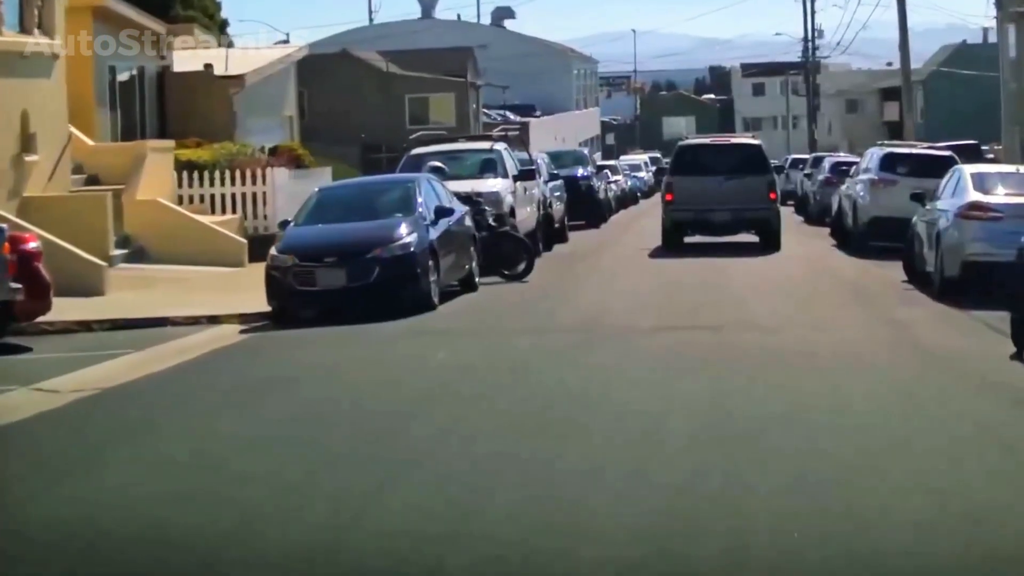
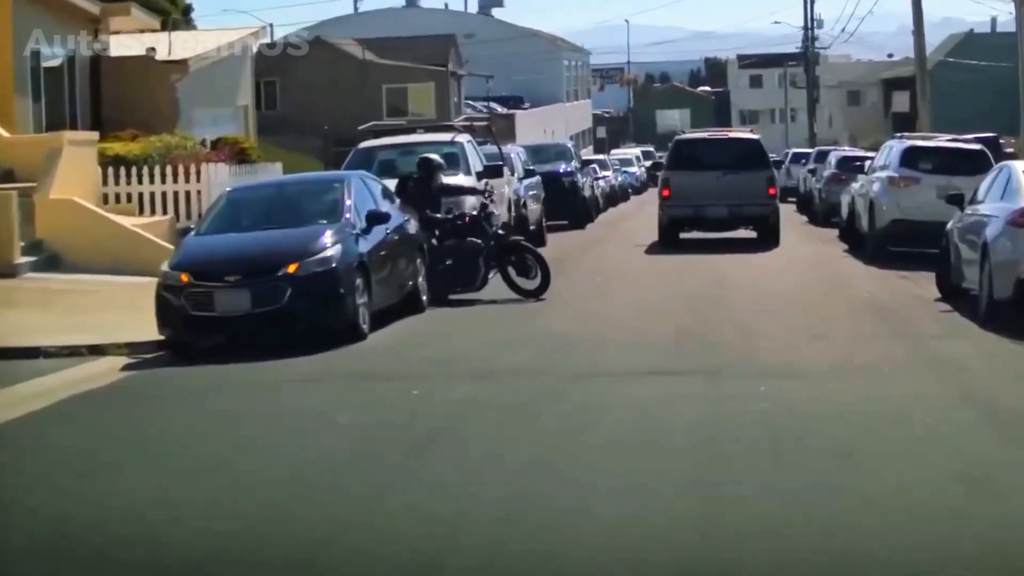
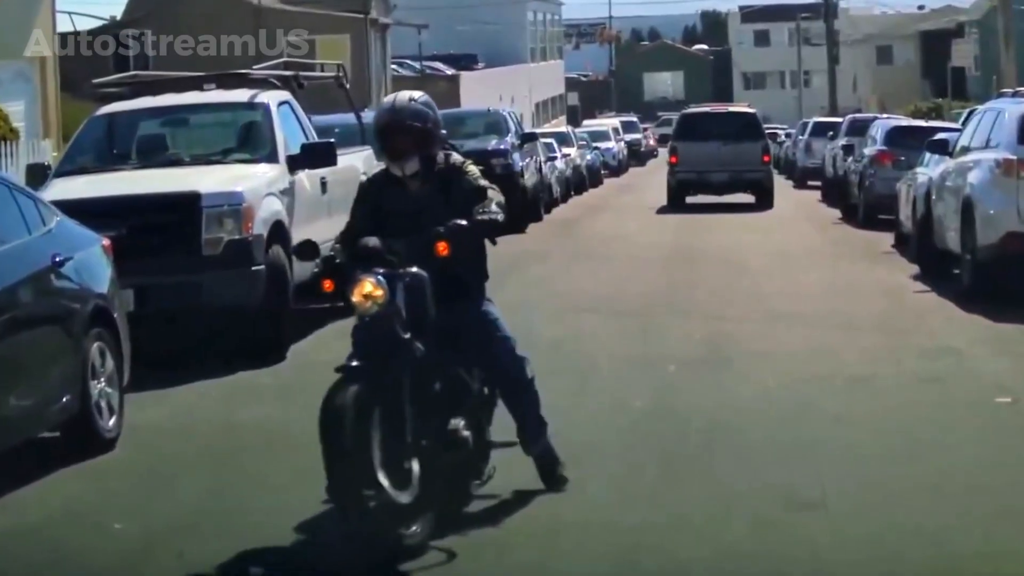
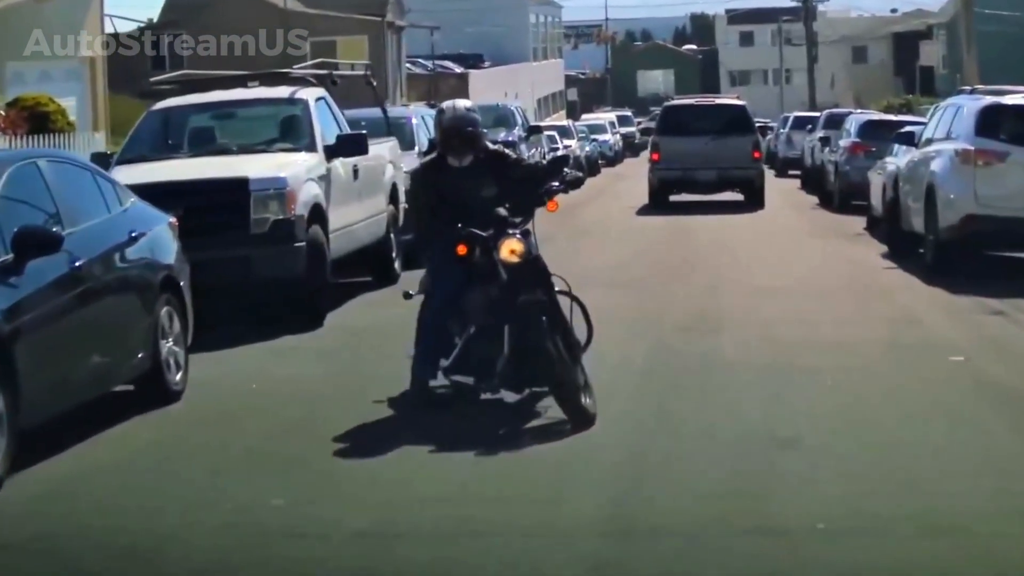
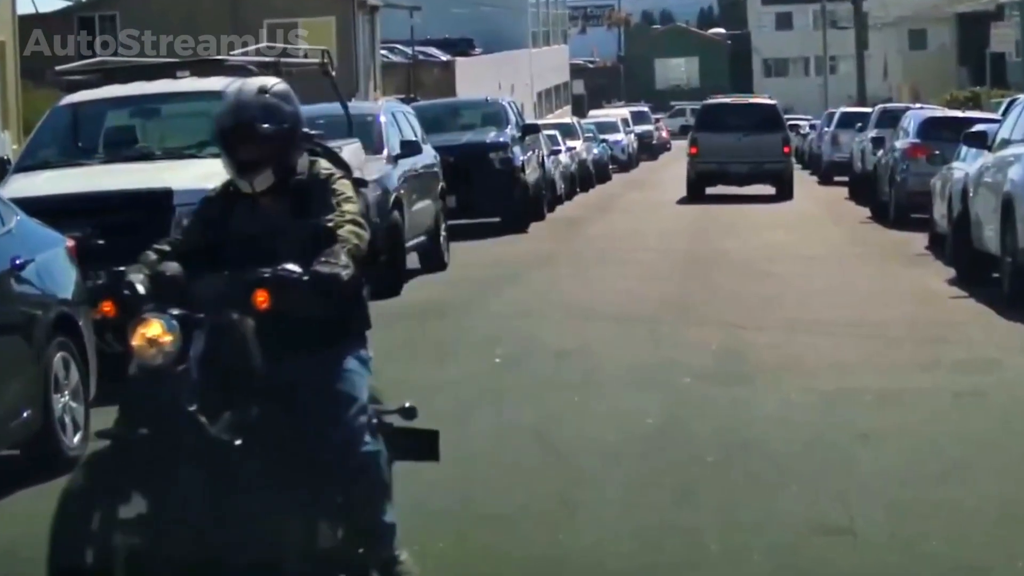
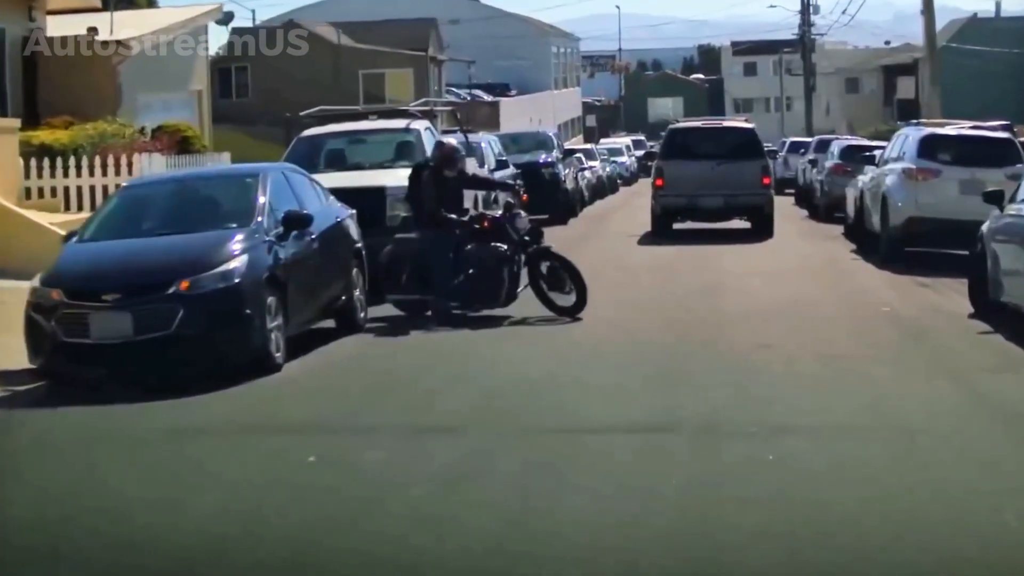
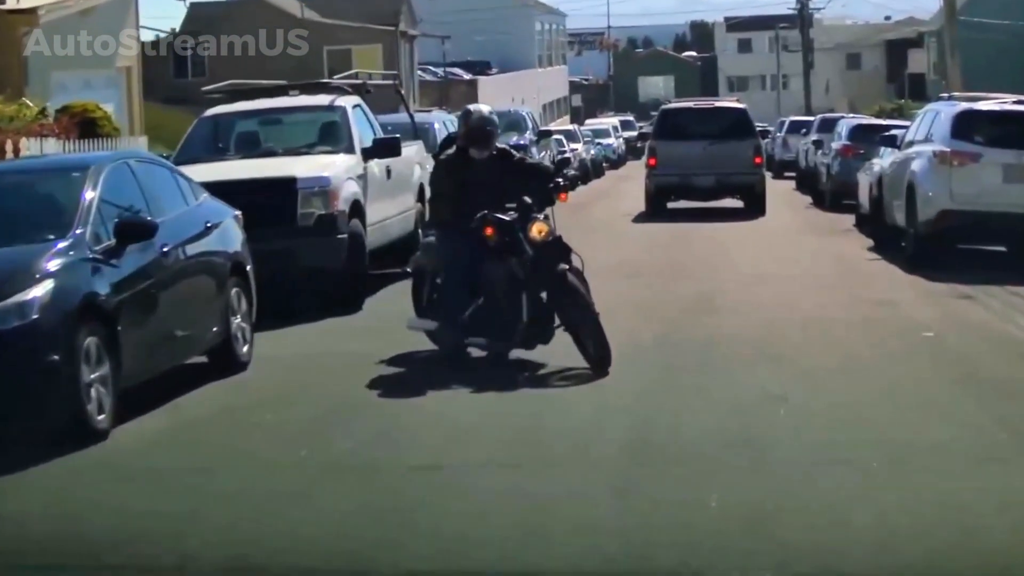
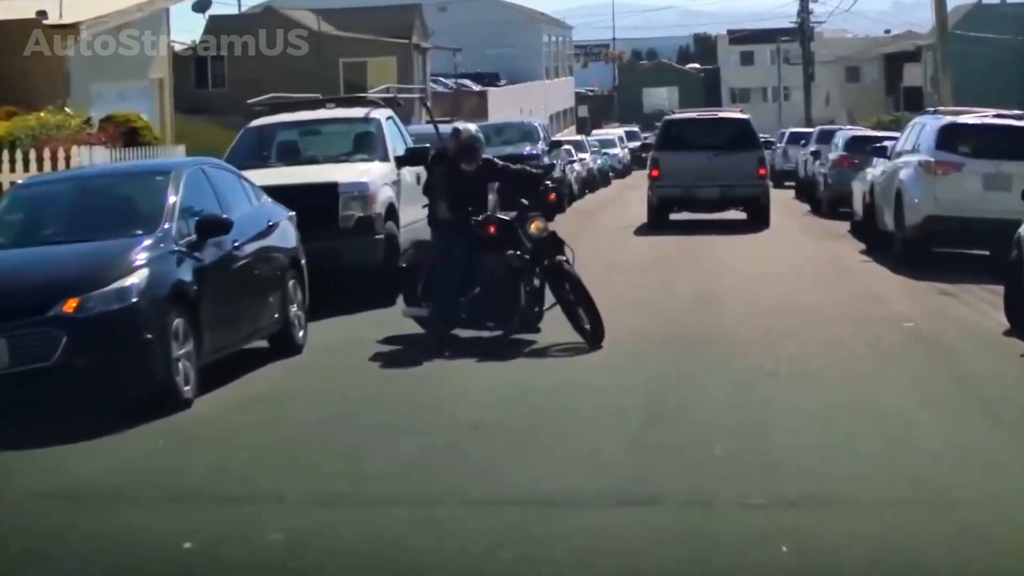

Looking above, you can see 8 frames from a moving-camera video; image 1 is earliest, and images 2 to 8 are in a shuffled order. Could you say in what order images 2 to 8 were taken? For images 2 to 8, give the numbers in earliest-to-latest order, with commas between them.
2, 6, 8, 7, 4, 3, 5
